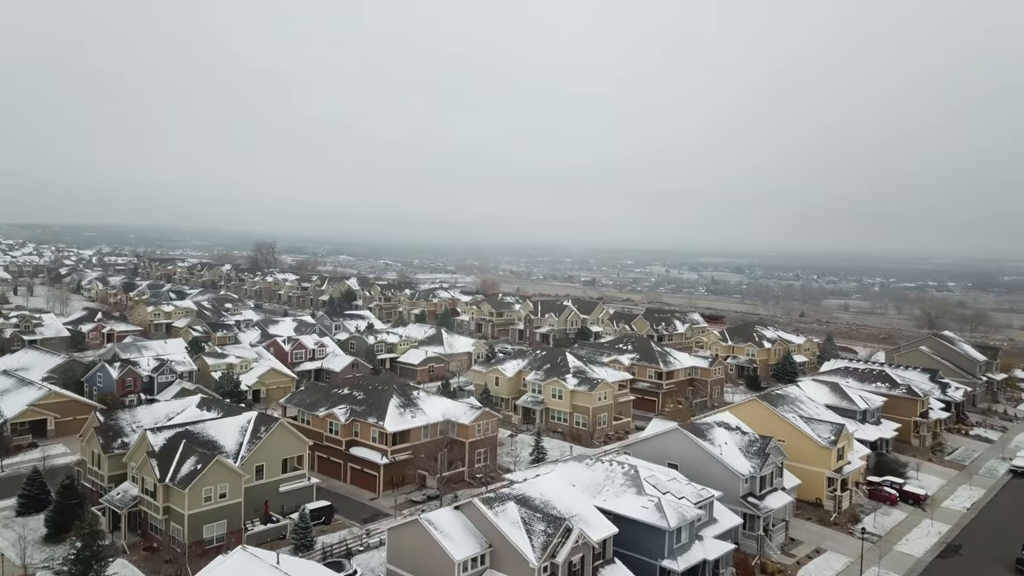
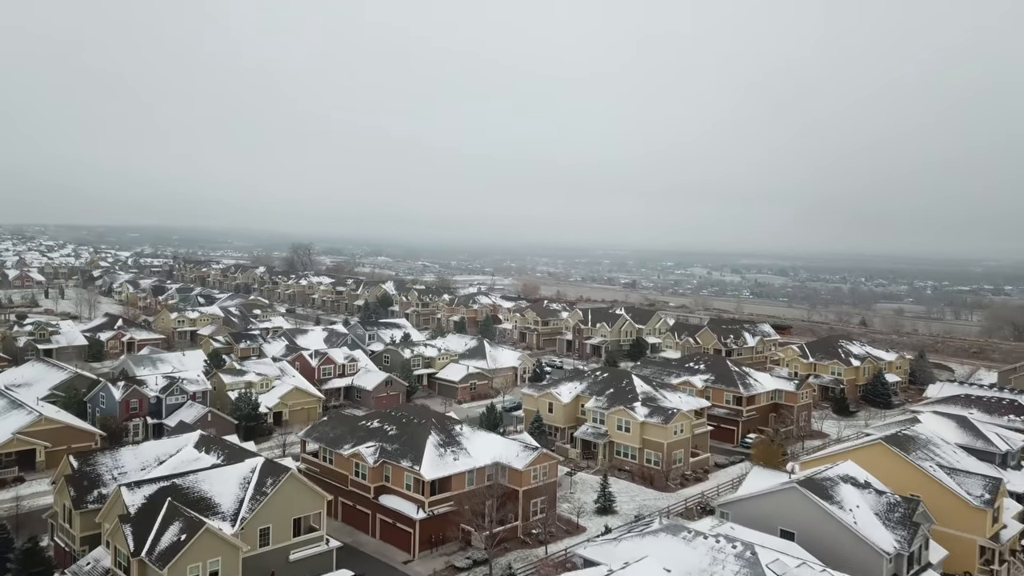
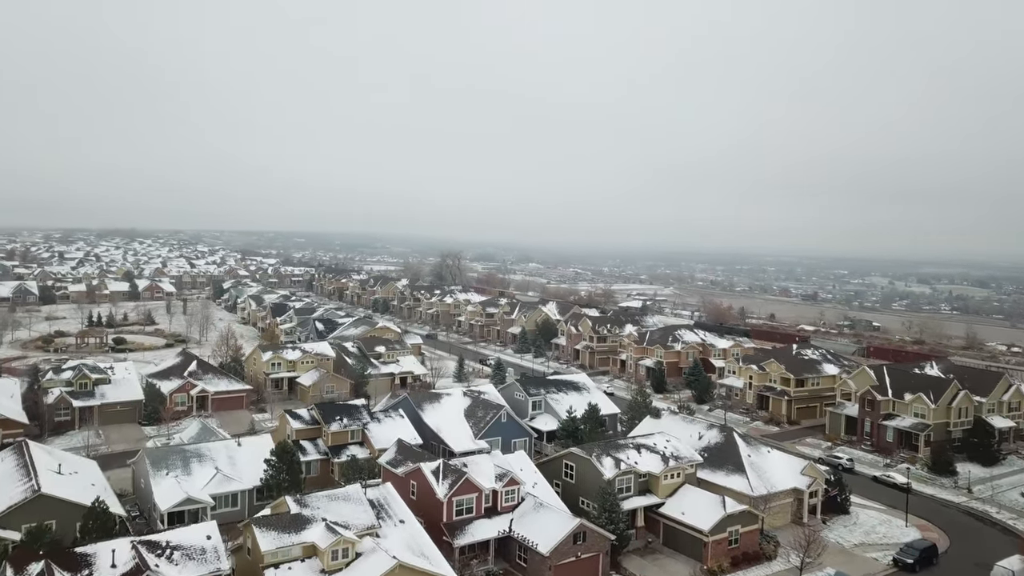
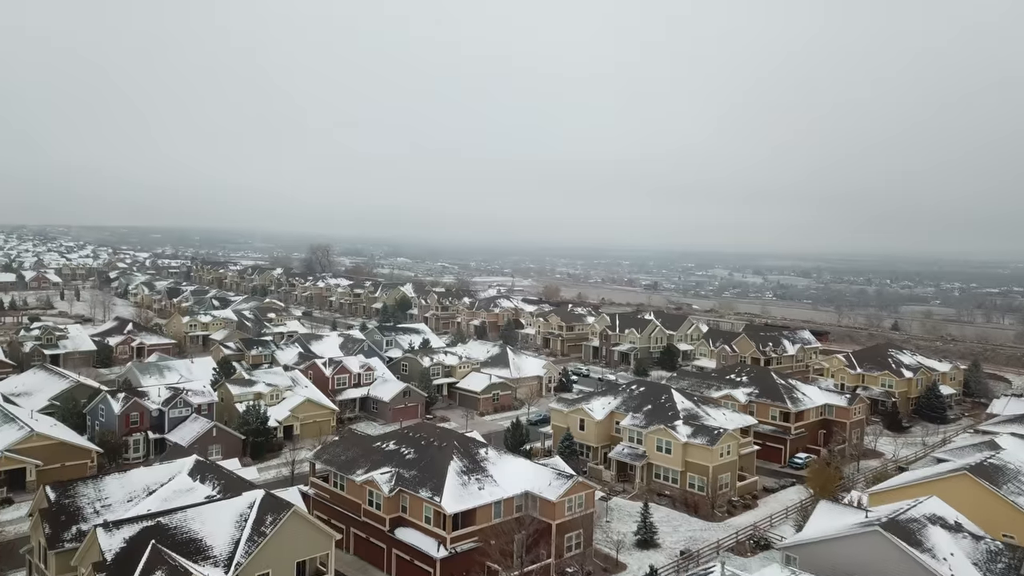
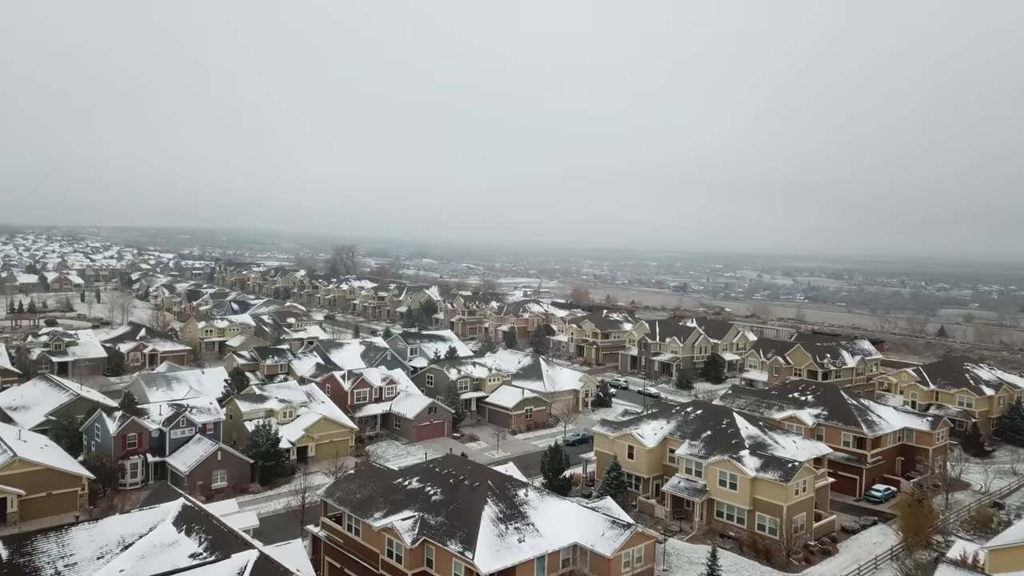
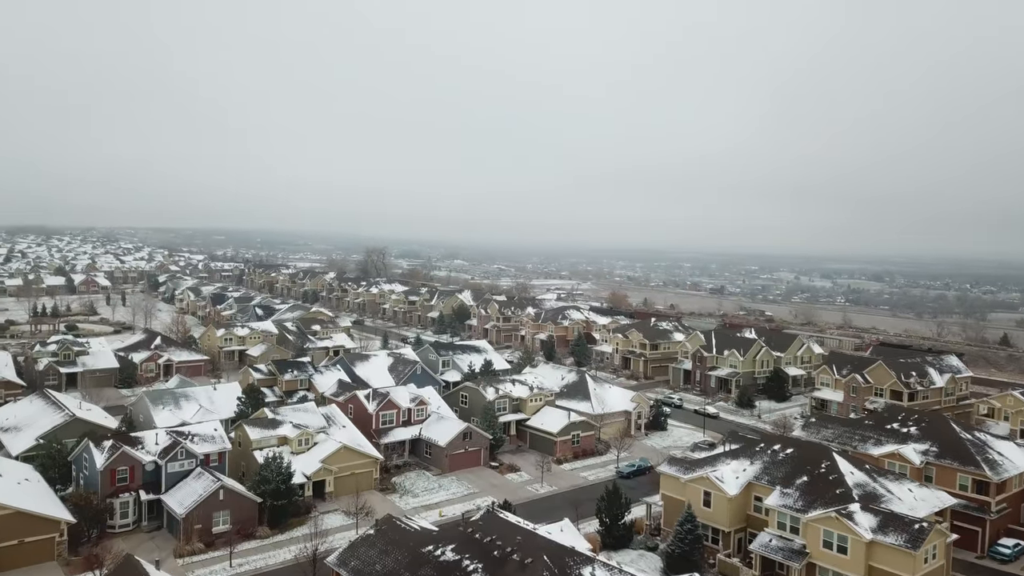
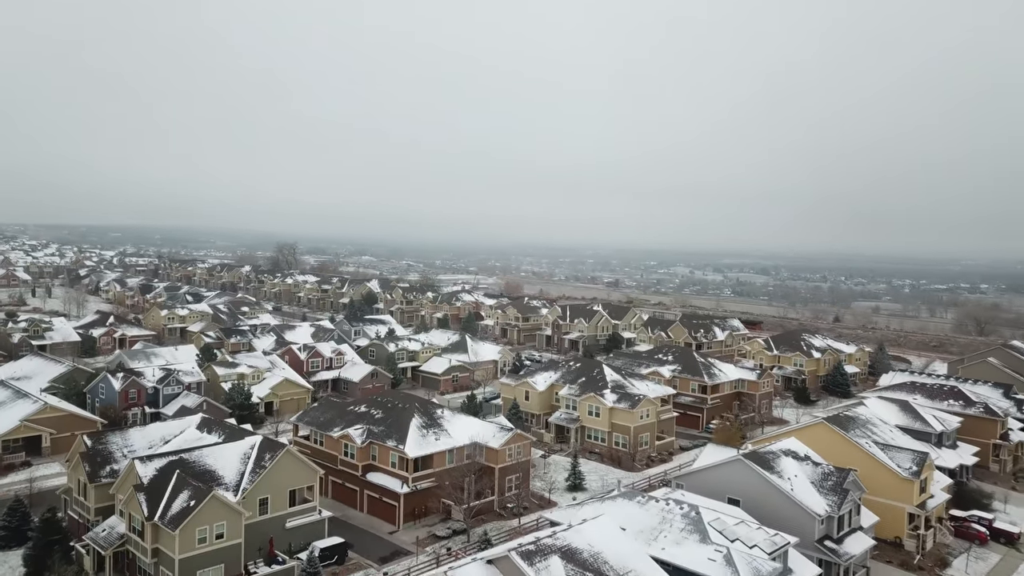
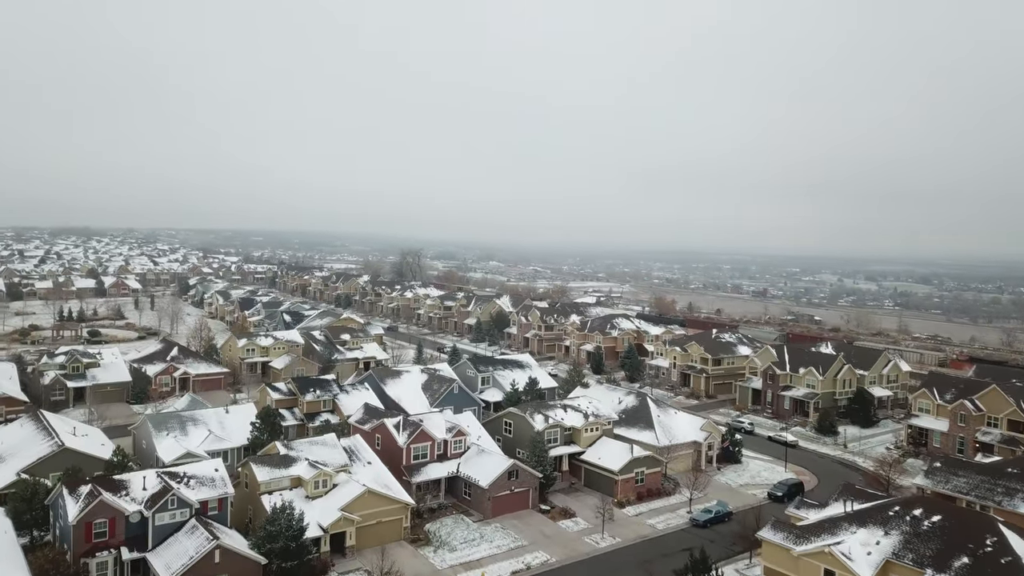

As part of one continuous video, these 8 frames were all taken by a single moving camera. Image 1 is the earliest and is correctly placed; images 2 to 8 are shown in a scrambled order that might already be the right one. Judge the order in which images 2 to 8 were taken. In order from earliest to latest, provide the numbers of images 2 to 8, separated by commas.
7, 2, 4, 5, 6, 8, 3
